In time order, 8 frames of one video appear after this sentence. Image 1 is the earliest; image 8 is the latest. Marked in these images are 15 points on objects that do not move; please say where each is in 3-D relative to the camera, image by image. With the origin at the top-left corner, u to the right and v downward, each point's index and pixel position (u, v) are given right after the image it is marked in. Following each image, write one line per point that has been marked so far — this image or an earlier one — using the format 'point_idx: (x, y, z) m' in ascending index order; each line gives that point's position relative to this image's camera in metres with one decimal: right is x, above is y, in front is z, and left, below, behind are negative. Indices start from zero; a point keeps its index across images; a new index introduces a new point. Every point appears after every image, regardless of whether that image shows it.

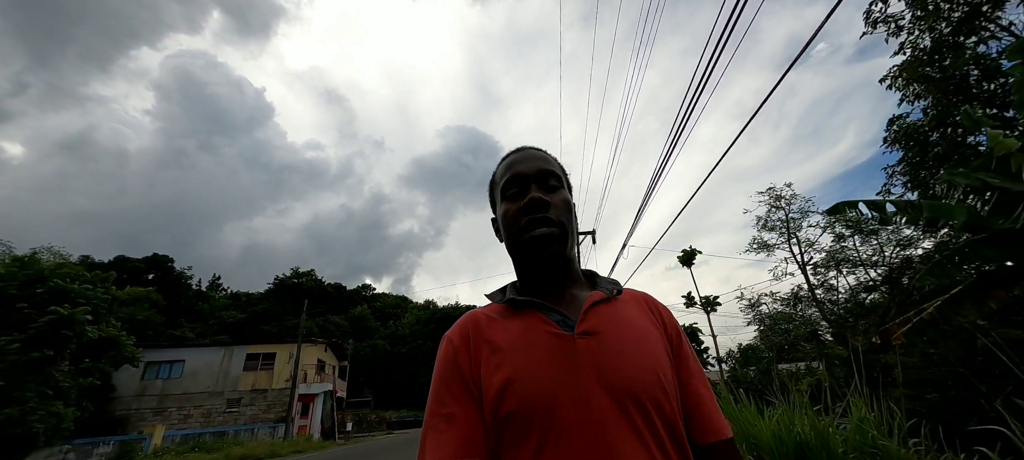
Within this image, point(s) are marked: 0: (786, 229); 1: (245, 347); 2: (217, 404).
0: (+5.9, 0.0, +8.2) m
1: (-12.2, -5.6, +18.0) m
2: (-12.8, -7.8, +17.0) m
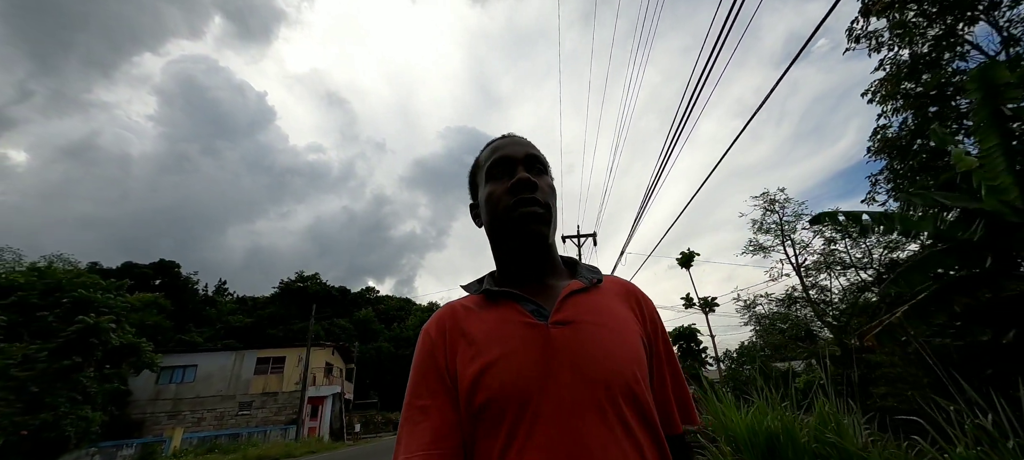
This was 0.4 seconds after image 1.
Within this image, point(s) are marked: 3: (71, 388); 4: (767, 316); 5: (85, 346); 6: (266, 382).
0: (+6.0, 0.0, +8.5) m
1: (-12.1, -5.9, +18.4) m
2: (-12.6, -8.1, +17.4) m
3: (-7.1, -2.6, +6.2) m
4: (+6.0, -2.0, +9.0) m
5: (-7.1, -2.0, +6.5) m
6: (-11.3, -7.3, +18.1) m
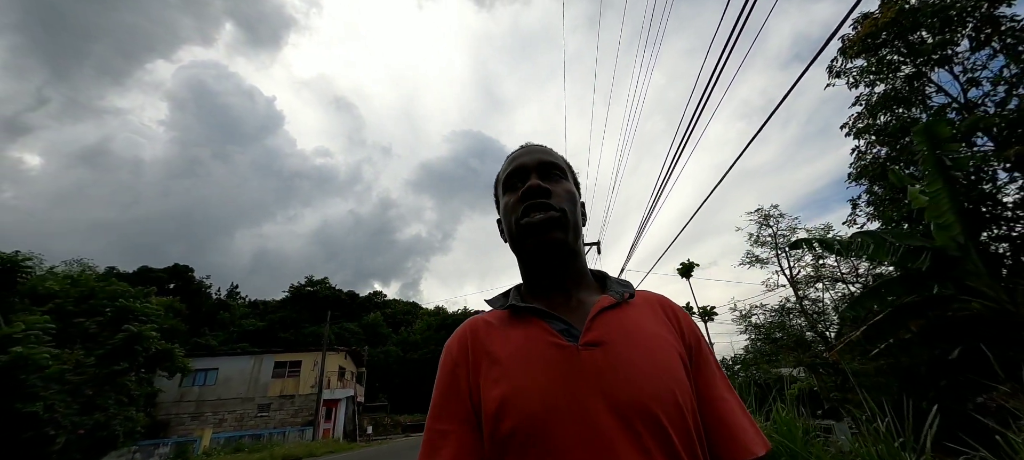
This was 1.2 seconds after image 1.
0: (+6.1, -0.3, +8.9) m
1: (-11.8, -6.2, +19.0) m
2: (-12.3, -8.4, +18.0) m
3: (-7.0, -2.9, +6.8) m
4: (+6.2, -2.3, +9.4) m
5: (-7.0, -2.3, +7.0) m
6: (-11.0, -7.6, +18.7) m
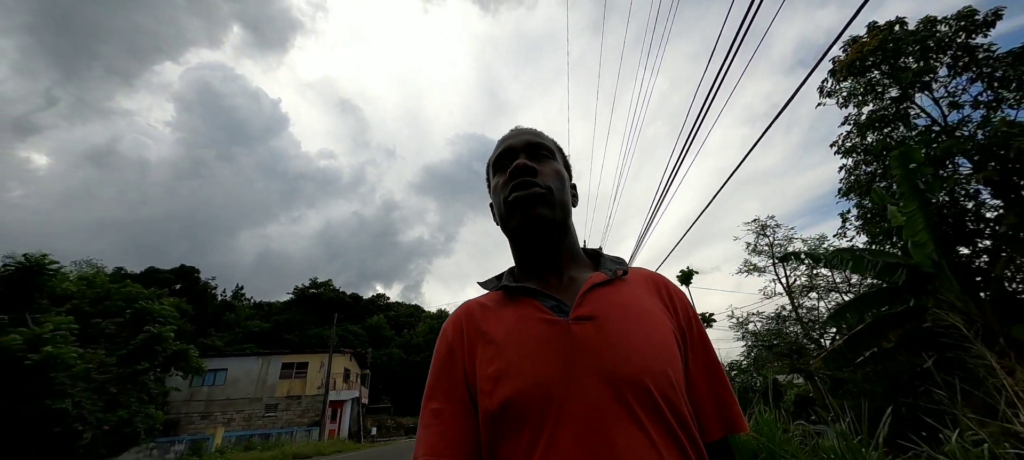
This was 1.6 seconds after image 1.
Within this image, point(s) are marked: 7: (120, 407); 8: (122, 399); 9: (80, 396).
0: (+6.2, -0.6, +9.1) m
1: (-11.6, -6.4, +19.3) m
2: (-12.2, -8.6, +18.3) m
3: (-6.9, -3.0, +7.1) m
4: (+6.2, -2.6, +9.6) m
5: (-6.9, -2.4, +7.3) m
6: (-11.0, -7.8, +18.9) m
7: (-6.8, -3.1, +6.7) m
8: (-6.9, -3.0, +6.8) m
9: (-6.9, -2.7, +6.1) m
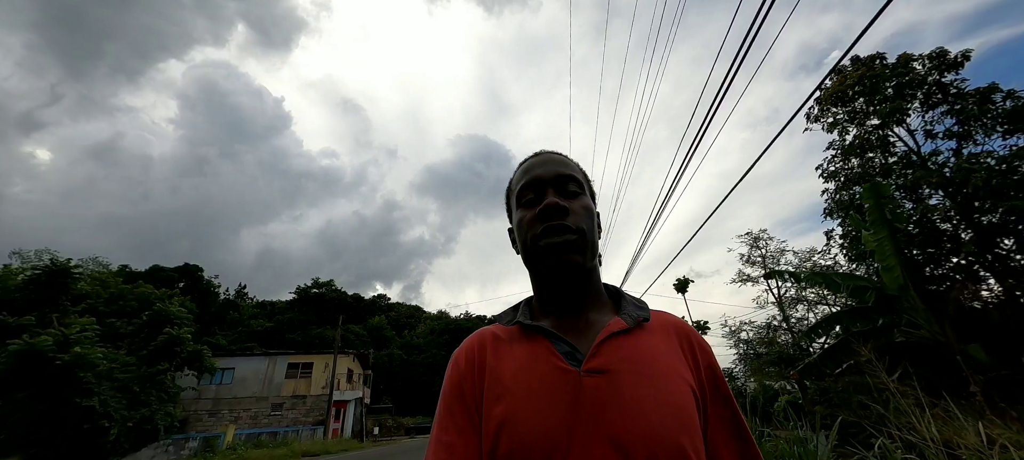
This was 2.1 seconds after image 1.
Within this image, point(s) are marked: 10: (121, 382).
0: (+6.3, -0.9, +9.5) m
1: (-11.7, -6.5, +19.6) m
2: (-12.2, -8.7, +18.6) m
3: (-6.9, -3.1, +7.4) m
4: (+6.3, -2.9, +9.9) m
5: (-6.9, -2.5, +7.7) m
6: (-11.0, -7.9, +19.3) m
7: (-6.8, -3.2, +7.0) m
8: (-6.9, -3.1, +7.1) m
9: (-6.9, -2.8, +6.5) m
10: (-7.0, -2.7, +6.8) m
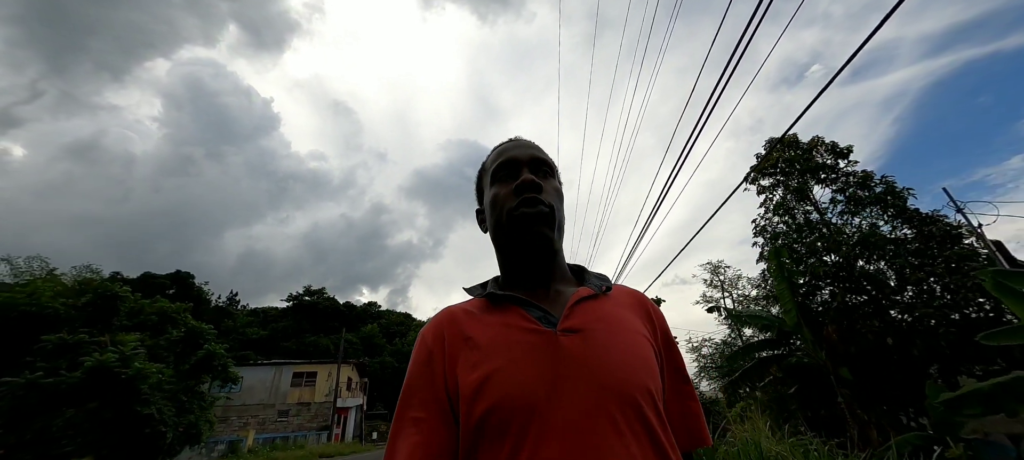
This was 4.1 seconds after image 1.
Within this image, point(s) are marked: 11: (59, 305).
0: (+6.1, -1.7, +11.0) m
1: (-12.2, -7.2, +20.5) m
2: (-12.8, -9.4, +19.4) m
3: (-7.1, -3.7, +8.5) m
4: (+6.0, -3.7, +11.4) m
5: (-7.1, -3.1, +8.8) m
6: (-11.6, -8.6, +20.2) m
7: (-7.0, -3.9, +8.1) m
8: (-7.0, -3.8, +8.2) m
9: (-7.0, -3.4, +7.5) m
10: (-7.1, -3.4, +7.8) m
11: (-12.1, -2.0, +10.2) m
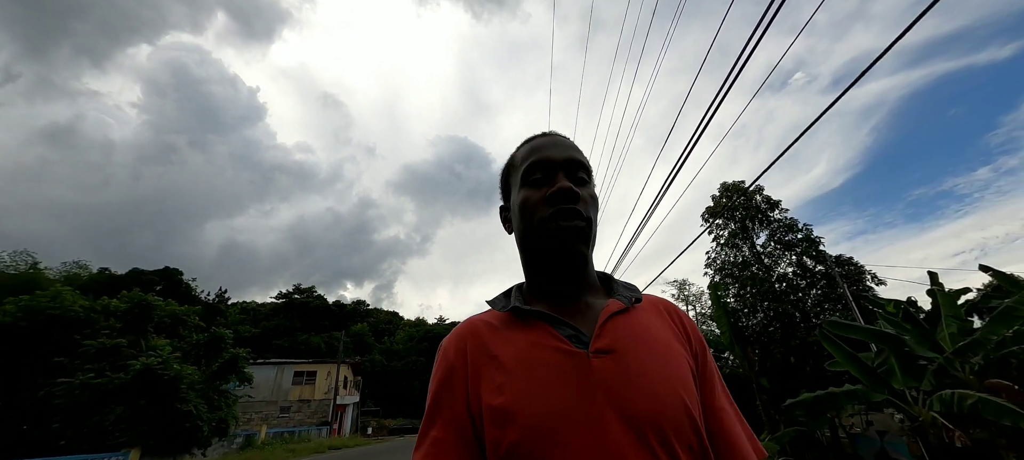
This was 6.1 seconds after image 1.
0: (+5.8, -2.4, +12.5) m
1: (-13.0, -7.5, +21.4) m
2: (-13.6, -9.6, +20.3) m
3: (-7.3, -4.2, +9.6) m
4: (+5.6, -4.4, +12.9) m
5: (-7.3, -3.6, +9.8) m
6: (-12.4, -8.9, +21.1) m
7: (-7.2, -4.3, +9.1) m
8: (-7.3, -4.2, +9.2) m
9: (-7.2, -3.9, +8.6) m
10: (-7.3, -3.8, +8.9) m
11: (-12.4, -2.3, +11.0) m
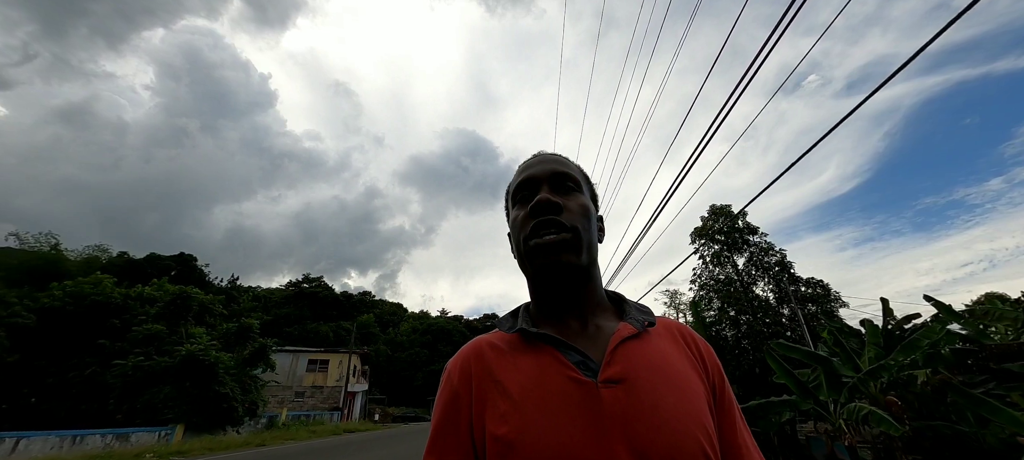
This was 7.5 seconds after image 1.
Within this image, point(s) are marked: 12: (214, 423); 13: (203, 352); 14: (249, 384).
0: (+5.8, -2.9, +13.4) m
1: (-13.0, -7.1, +22.6) m
2: (-13.7, -9.2, +21.5) m
3: (-7.3, -4.2, +10.6) m
4: (+5.6, -4.9, +13.9) m
5: (-7.3, -3.6, +10.9) m
6: (-12.4, -8.5, +22.3) m
7: (-7.3, -4.3, +10.2) m
8: (-7.3, -4.2, +10.3) m
9: (-7.2, -3.9, +9.7) m
10: (-7.3, -3.8, +10.0) m
11: (-12.3, -2.1, +12.1) m
12: (-9.5, -6.1, +12.0) m
13: (-7.6, -3.0, +9.3) m
14: (-7.2, -4.2, +10.4) m
